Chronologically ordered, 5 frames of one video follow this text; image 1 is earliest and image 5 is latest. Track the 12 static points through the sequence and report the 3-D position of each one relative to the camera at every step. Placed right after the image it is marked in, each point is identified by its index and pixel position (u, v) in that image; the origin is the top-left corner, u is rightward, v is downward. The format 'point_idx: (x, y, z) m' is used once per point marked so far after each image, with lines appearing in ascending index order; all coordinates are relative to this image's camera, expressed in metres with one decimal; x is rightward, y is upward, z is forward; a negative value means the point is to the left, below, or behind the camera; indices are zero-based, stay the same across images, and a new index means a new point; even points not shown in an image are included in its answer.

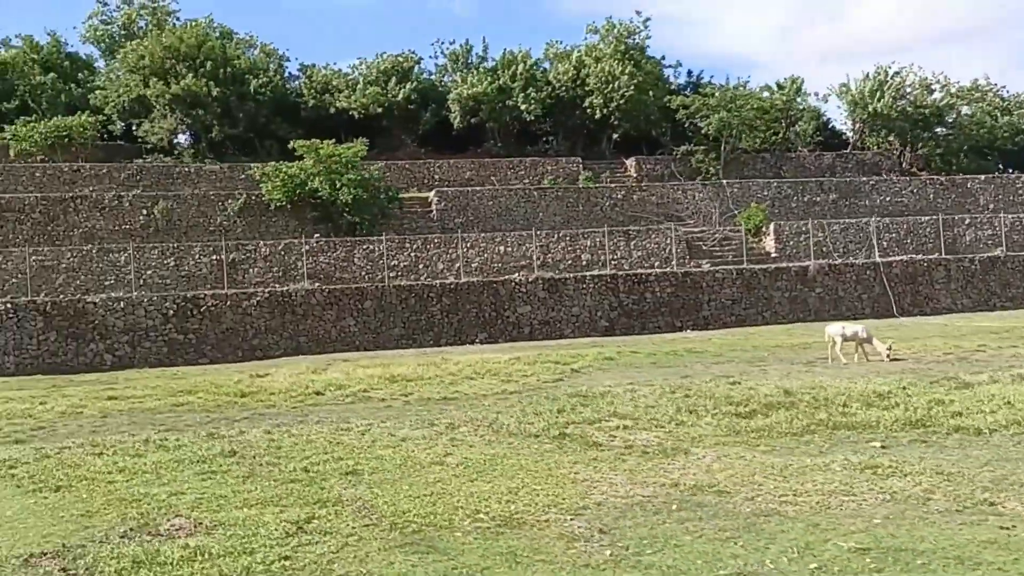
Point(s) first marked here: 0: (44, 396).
0: (-7.5, -1.8, +14.0) m
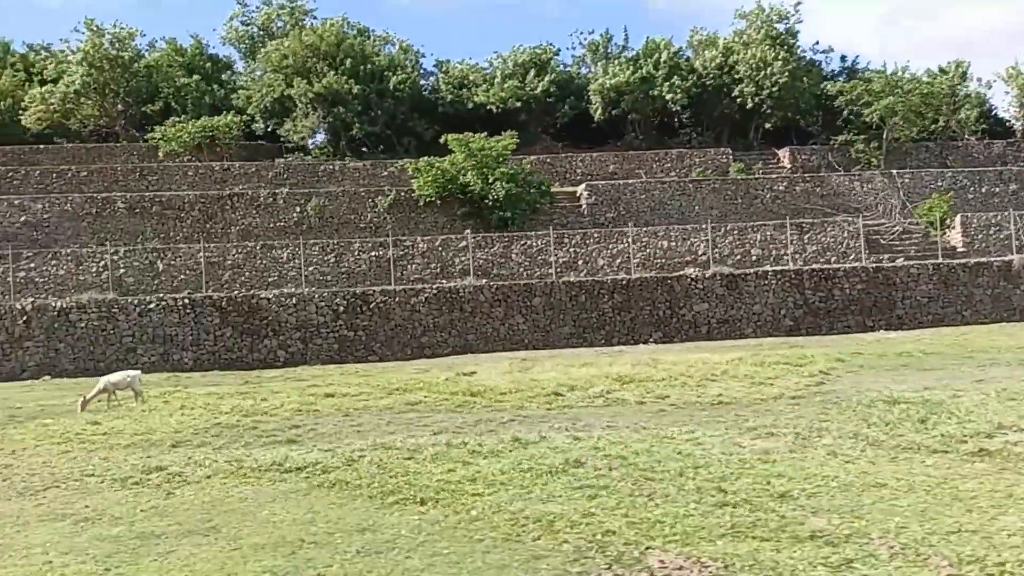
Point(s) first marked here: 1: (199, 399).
0: (-4.0, -1.6, +13.4) m
1: (-4.6, -1.6, +12.7) m
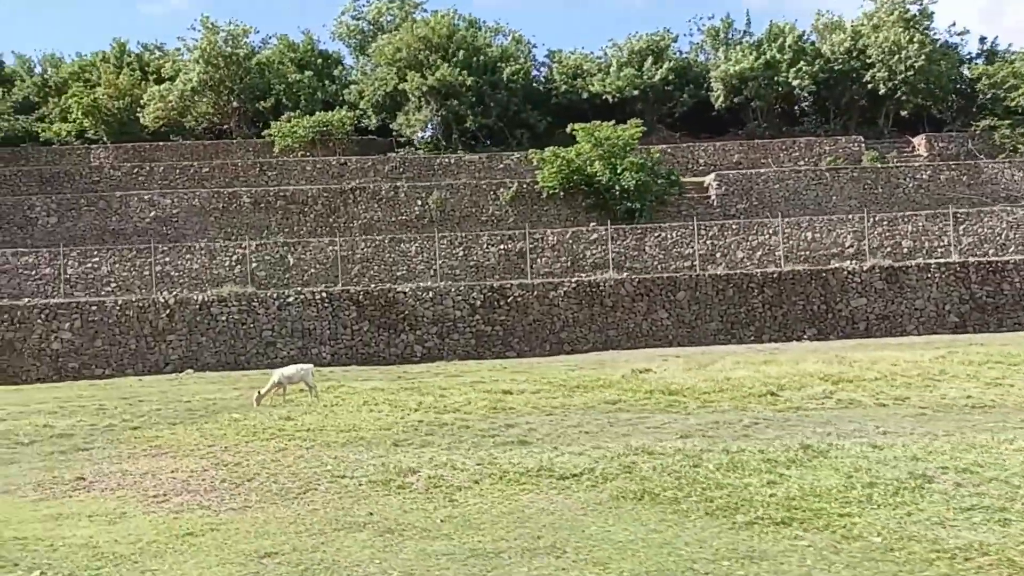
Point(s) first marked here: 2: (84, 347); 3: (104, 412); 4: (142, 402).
0: (-1.2, -1.5, +12.8) m
1: (-2.0, -1.5, +12.1) m
2: (-9.9, -1.4, +20.0) m
3: (-5.5, -1.7, +11.8) m
4: (-5.5, -1.7, +13.0) m
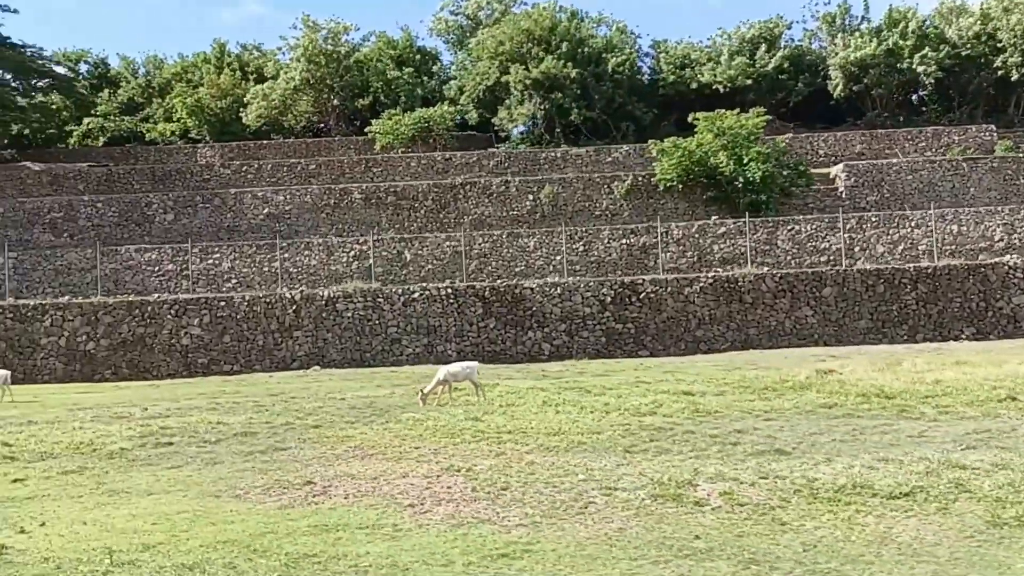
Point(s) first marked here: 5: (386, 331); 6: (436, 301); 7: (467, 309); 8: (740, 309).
0: (+1.2, -1.4, +12.0) m
1: (+0.4, -1.4, +11.4) m
2: (-6.9, -1.3, +19.9) m
3: (-3.2, -1.6, +11.3) m
4: (-3.1, -1.6, +12.6) m
5: (-2.9, -1.0, +19.9) m
6: (-1.8, -0.3, +19.9) m
7: (-1.1, -0.5, +19.9) m
8: (+5.2, -0.5, +19.6) m
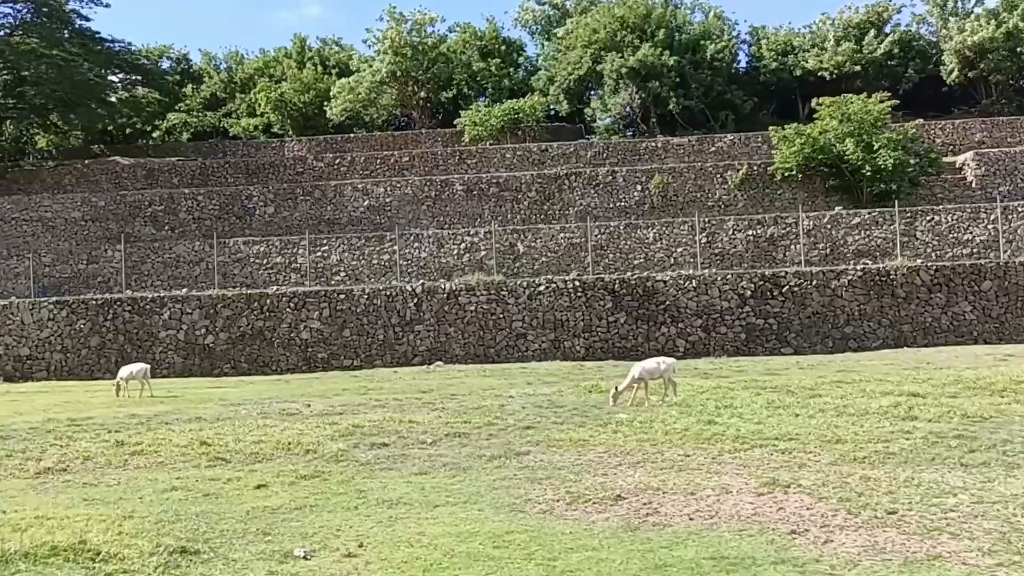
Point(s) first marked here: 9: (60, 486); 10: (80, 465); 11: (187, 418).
0: (+3.6, -1.3, +10.9) m
1: (+2.8, -1.3, +10.4) m
2: (-4.0, -1.1, +19.2) m
3: (-0.8, -1.5, +10.5) m
4: (-0.6, -1.5, +11.7) m
5: (0.0, -0.8, +19.0) m
6: (+1.1, -0.1, +19.0) m
7: (+1.8, -0.3, +19.0) m
8: (+8.0, -0.3, +18.3) m
9: (-3.4, -1.5, +6.5) m
10: (-3.7, -1.5, +7.4) m
11: (-4.0, -1.6, +10.7) m
